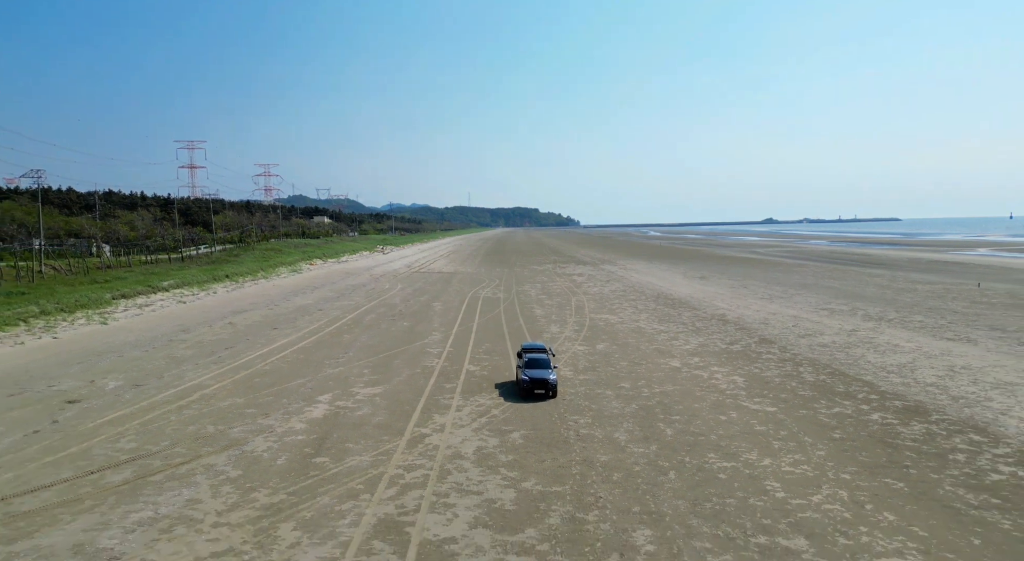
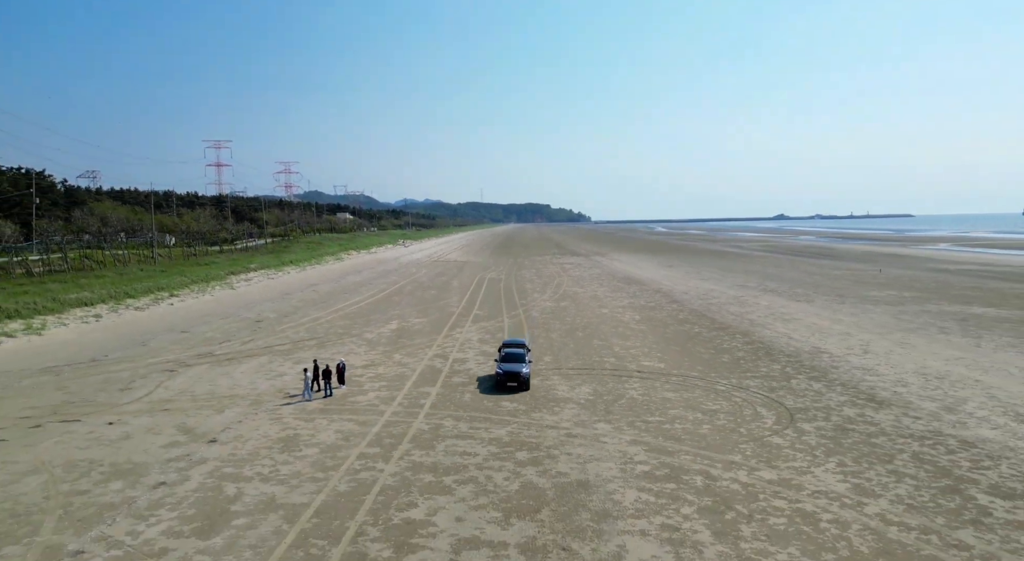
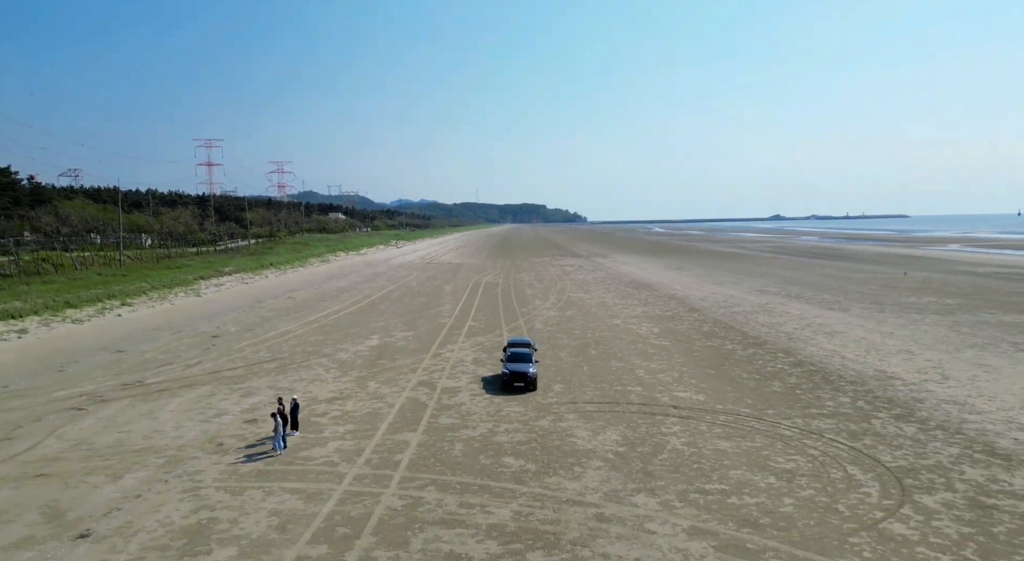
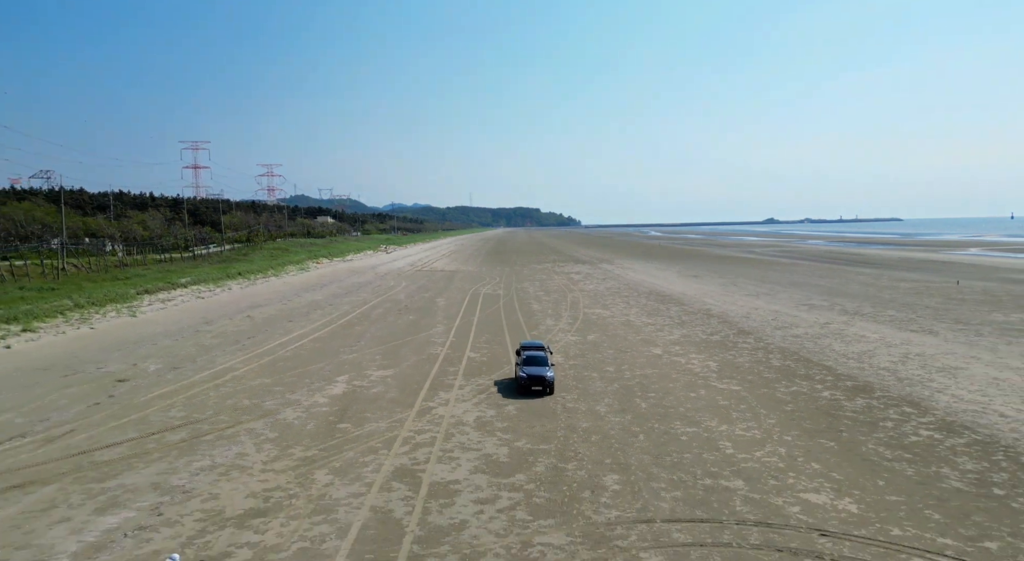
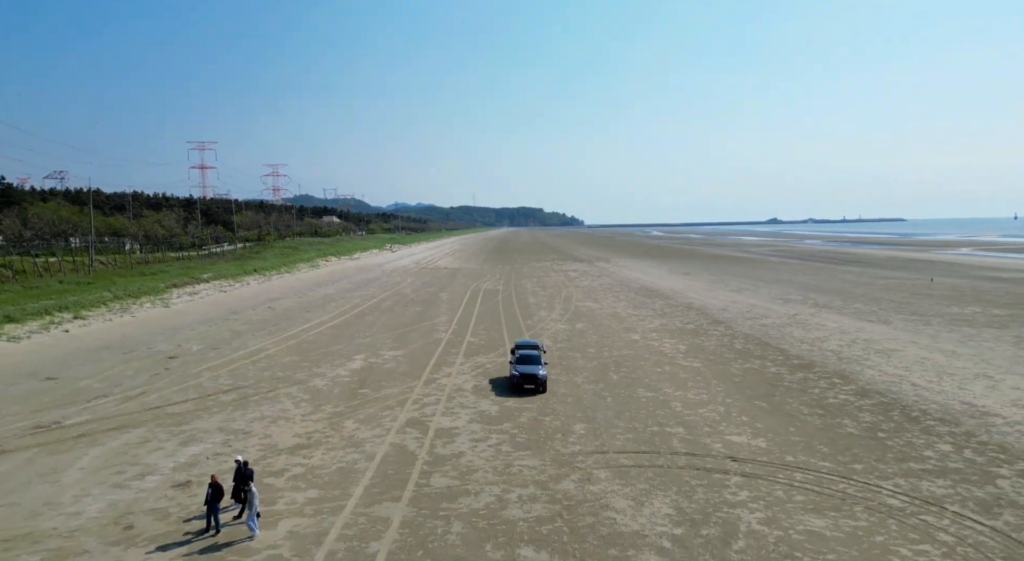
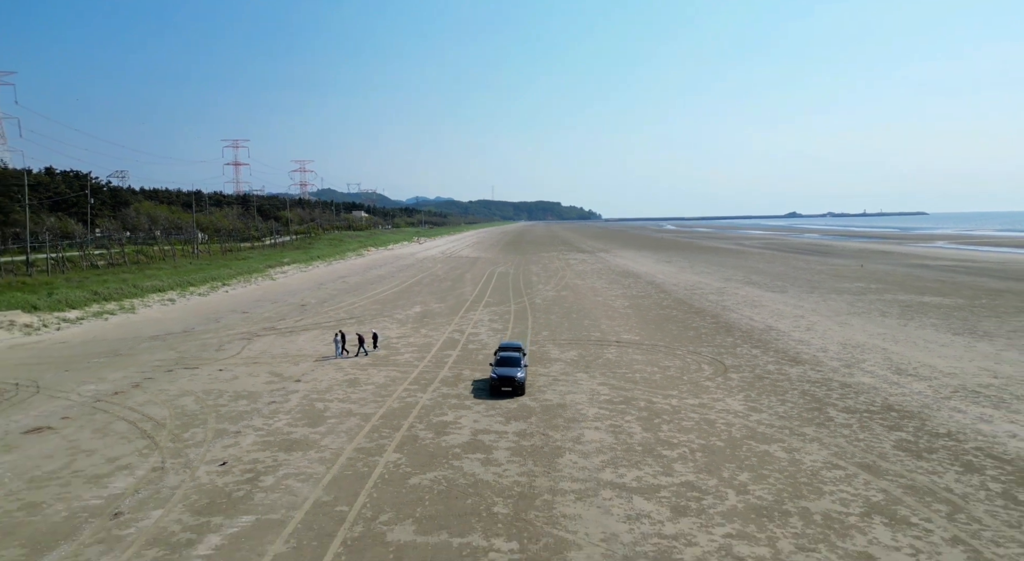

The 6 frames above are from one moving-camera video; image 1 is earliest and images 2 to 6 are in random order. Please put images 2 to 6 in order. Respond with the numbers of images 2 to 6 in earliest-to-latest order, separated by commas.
4, 5, 3, 2, 6
